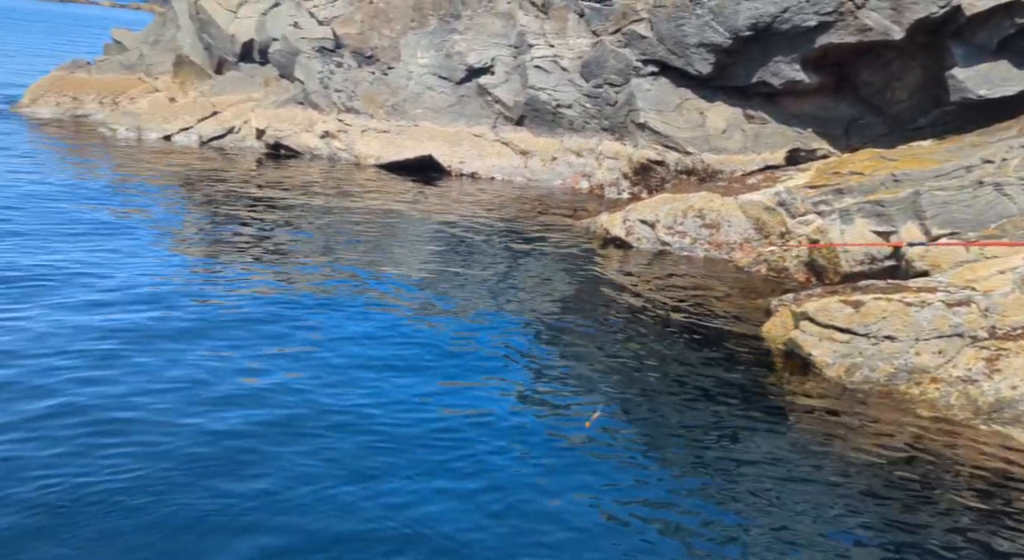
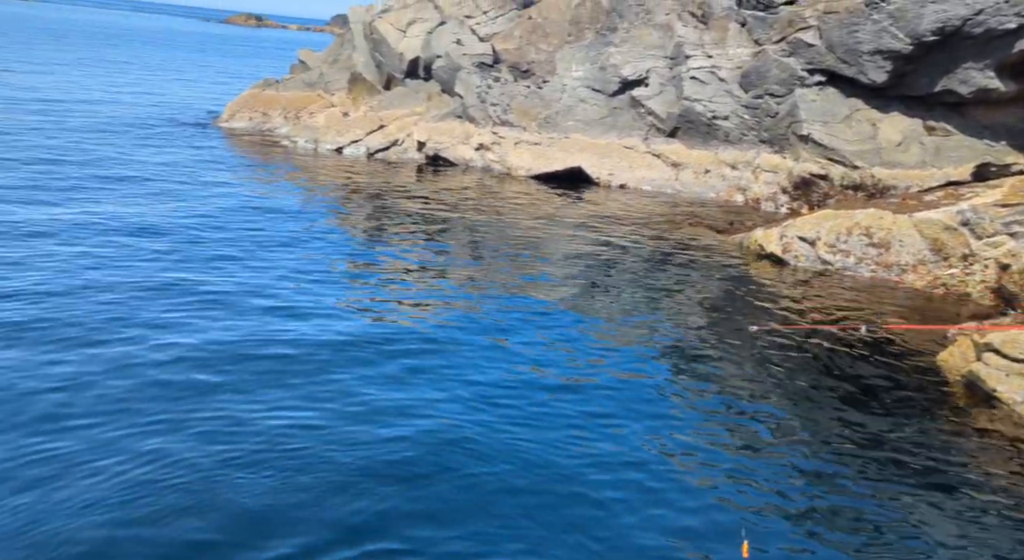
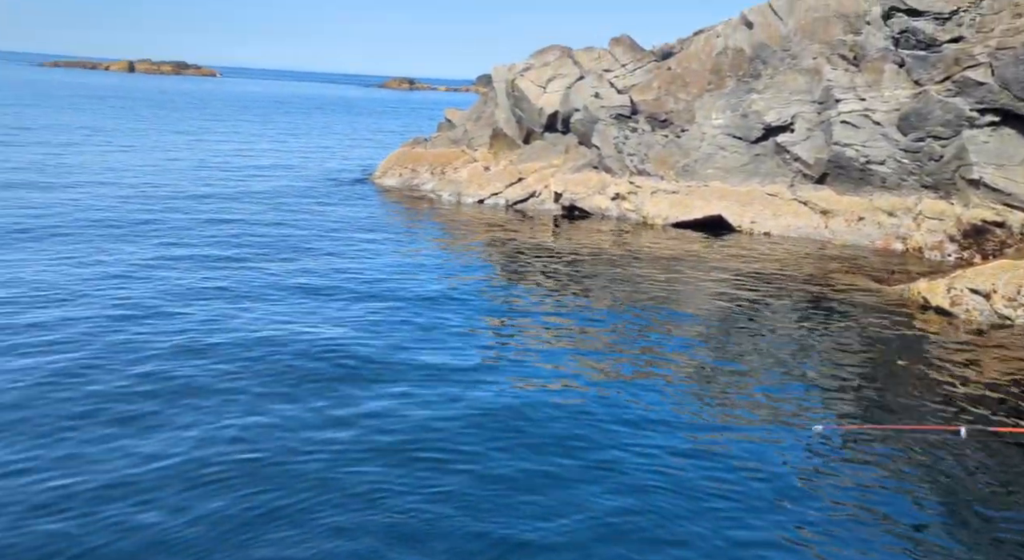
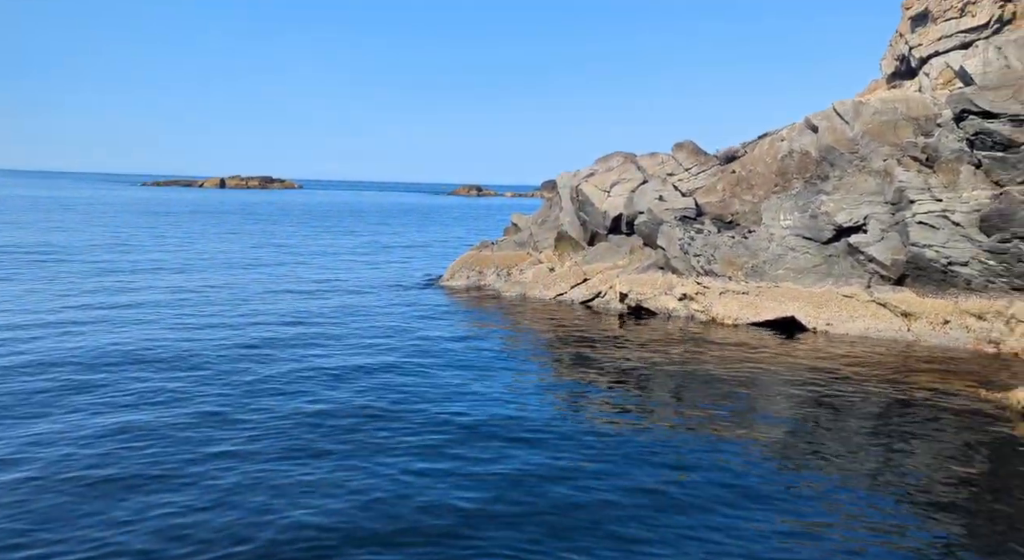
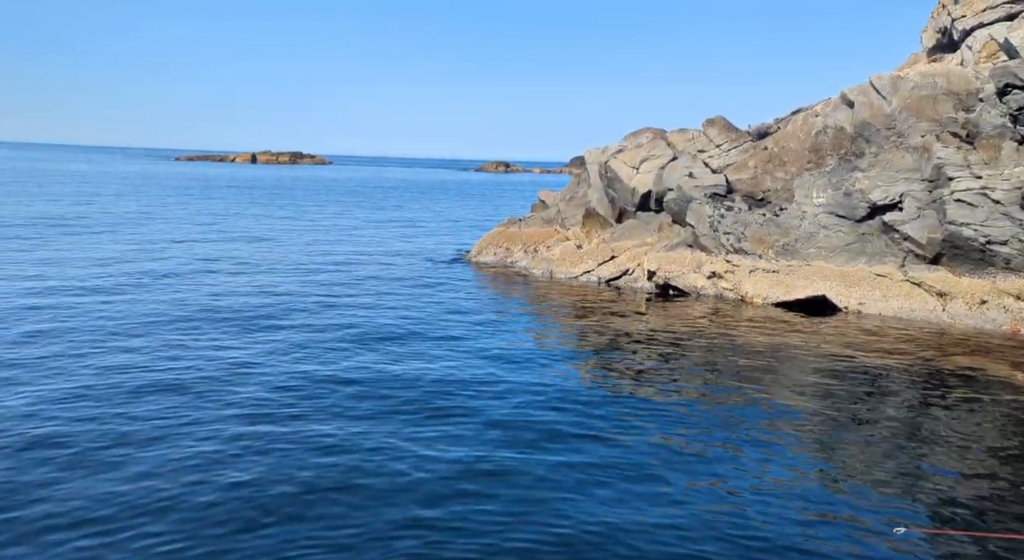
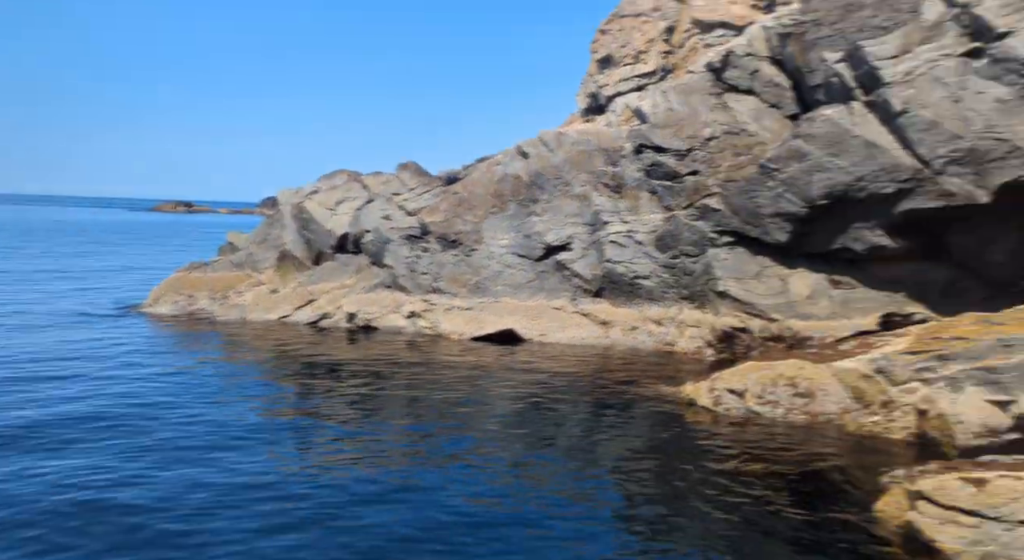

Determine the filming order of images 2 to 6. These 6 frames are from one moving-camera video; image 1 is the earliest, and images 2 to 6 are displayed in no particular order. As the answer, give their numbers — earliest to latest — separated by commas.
2, 3, 5, 4, 6
